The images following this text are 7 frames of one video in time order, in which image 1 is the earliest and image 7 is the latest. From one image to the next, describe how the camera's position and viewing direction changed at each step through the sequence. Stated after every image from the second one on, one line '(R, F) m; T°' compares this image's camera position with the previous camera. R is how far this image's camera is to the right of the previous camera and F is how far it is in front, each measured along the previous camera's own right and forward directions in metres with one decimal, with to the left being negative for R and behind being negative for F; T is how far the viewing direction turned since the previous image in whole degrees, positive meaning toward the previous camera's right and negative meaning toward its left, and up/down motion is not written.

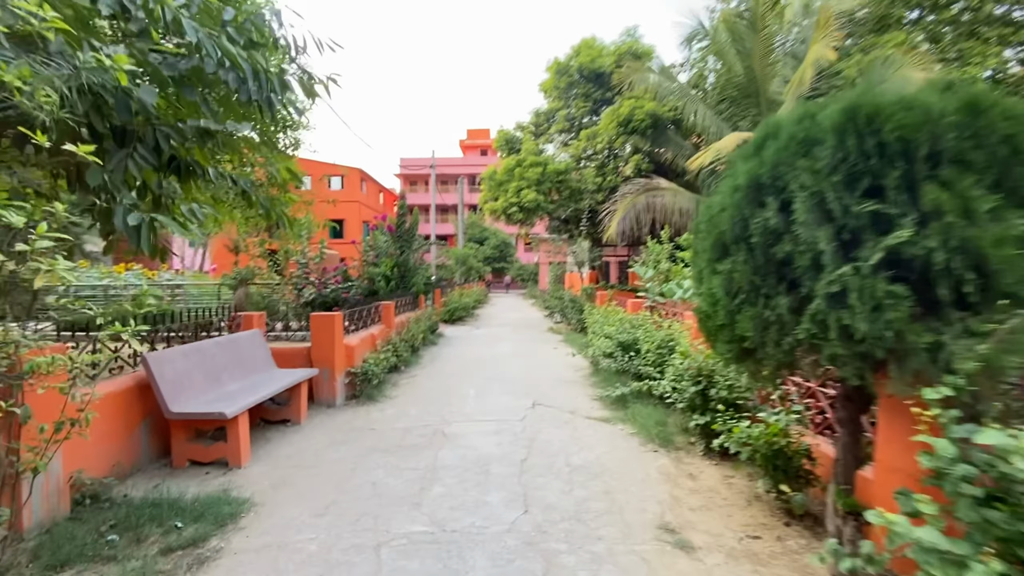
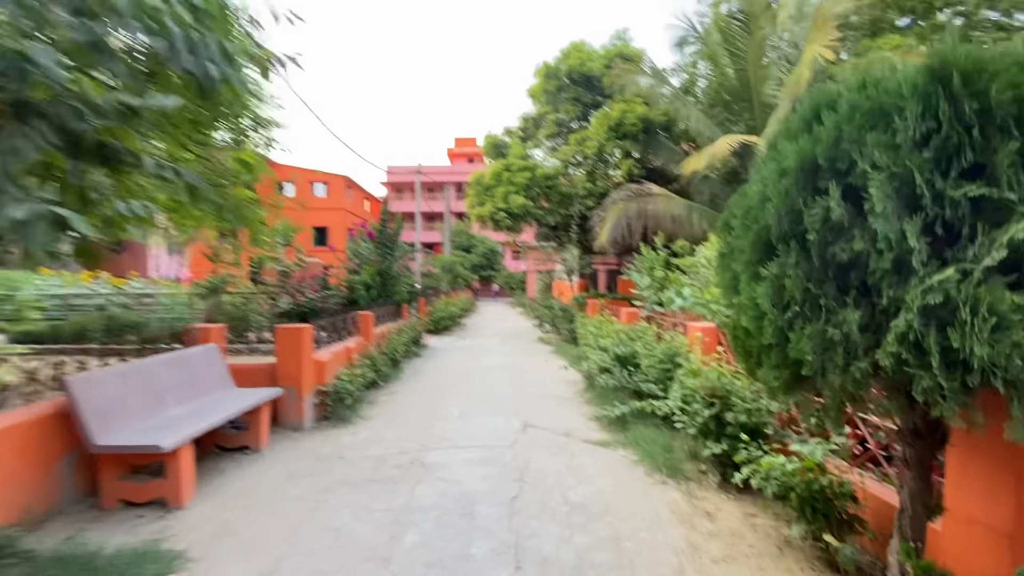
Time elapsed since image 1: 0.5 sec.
(0.0, +0.5) m; +1°
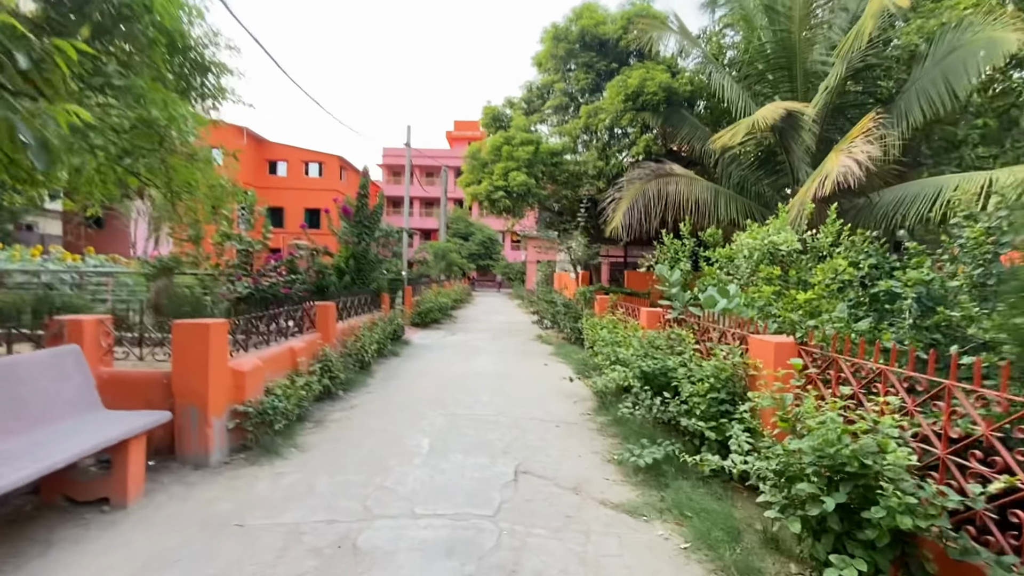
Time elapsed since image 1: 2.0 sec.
(0.0, +1.5) m; 0°
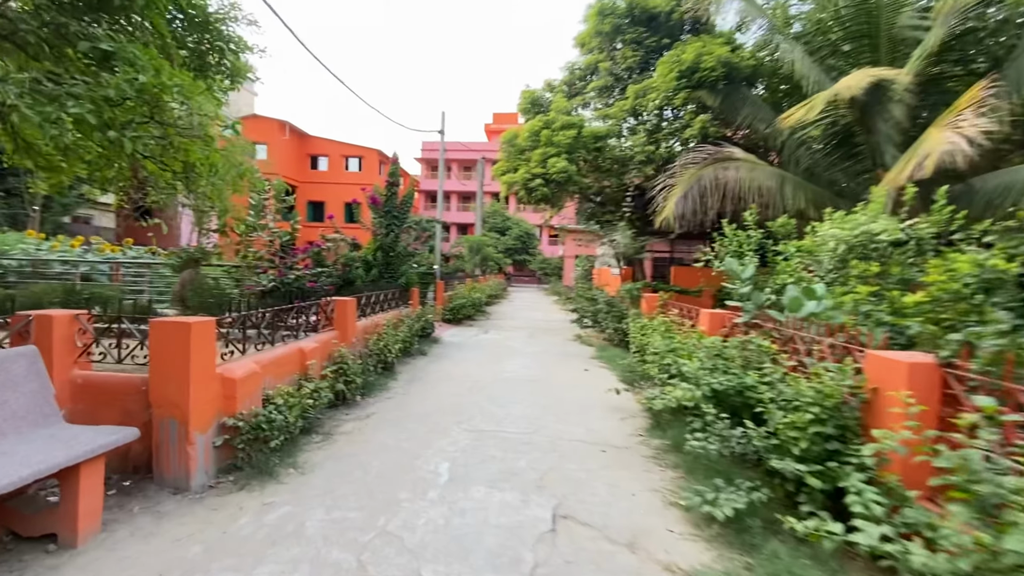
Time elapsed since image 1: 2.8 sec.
(0.0, +0.7) m; -4°
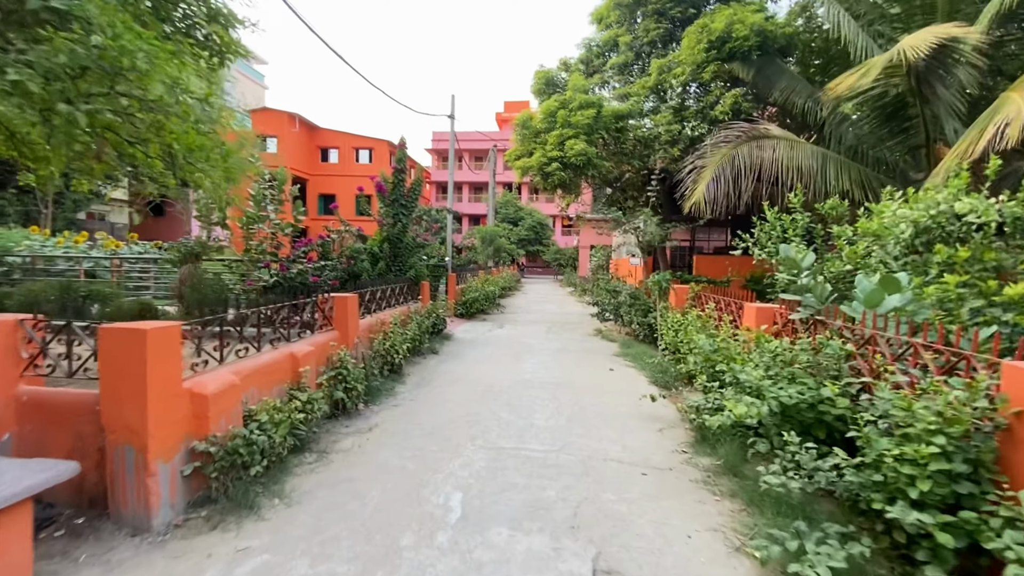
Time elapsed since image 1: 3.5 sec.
(-0.1, +0.6) m; -1°
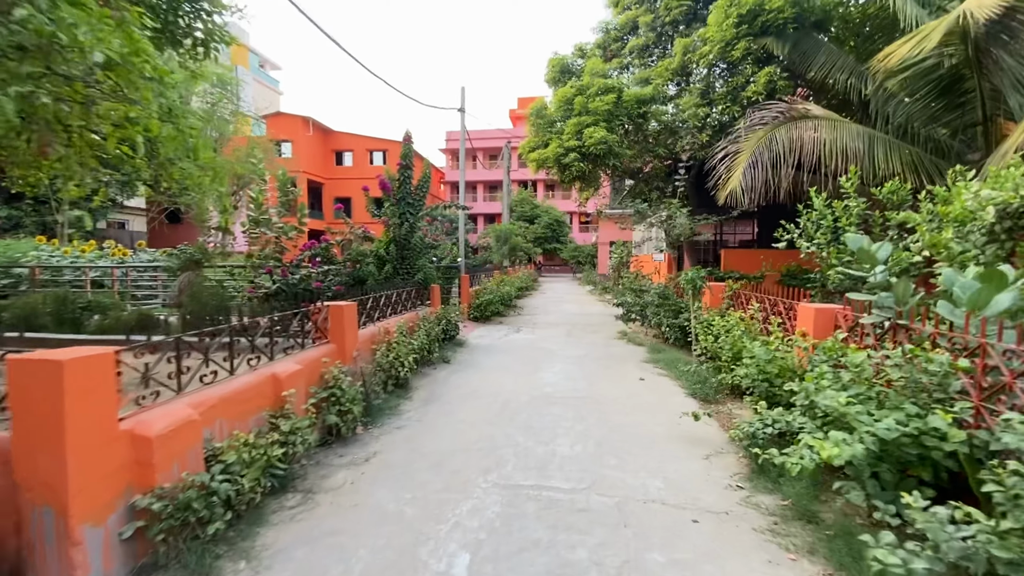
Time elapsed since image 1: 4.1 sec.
(0.0, +0.6) m; -2°
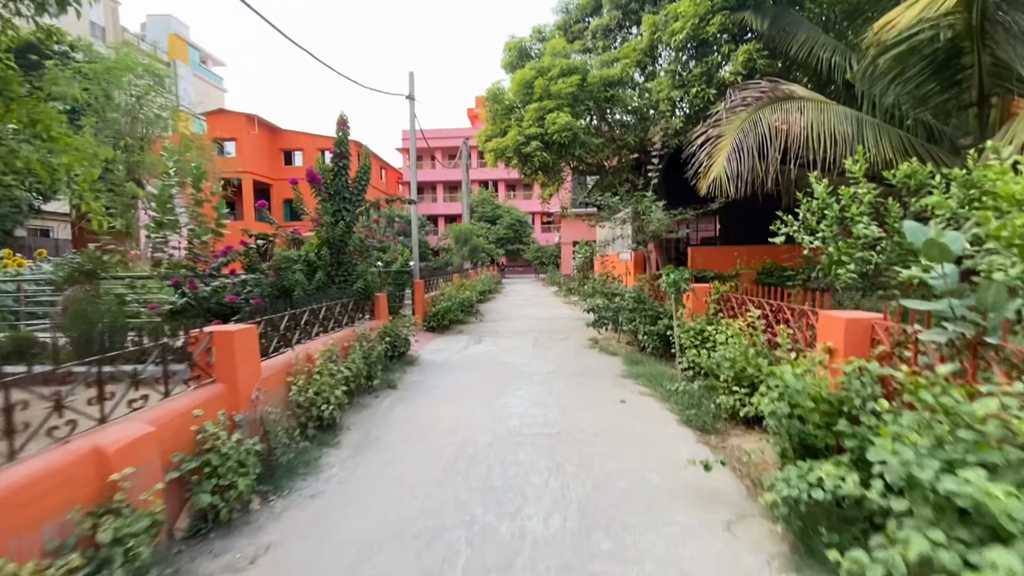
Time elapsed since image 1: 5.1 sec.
(+0.1, +1.0) m; +4°
